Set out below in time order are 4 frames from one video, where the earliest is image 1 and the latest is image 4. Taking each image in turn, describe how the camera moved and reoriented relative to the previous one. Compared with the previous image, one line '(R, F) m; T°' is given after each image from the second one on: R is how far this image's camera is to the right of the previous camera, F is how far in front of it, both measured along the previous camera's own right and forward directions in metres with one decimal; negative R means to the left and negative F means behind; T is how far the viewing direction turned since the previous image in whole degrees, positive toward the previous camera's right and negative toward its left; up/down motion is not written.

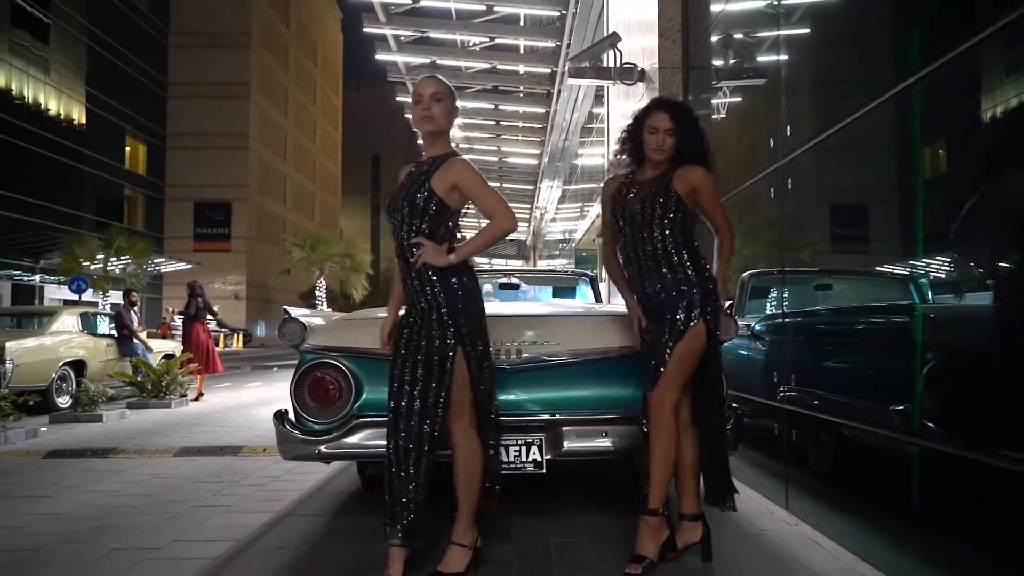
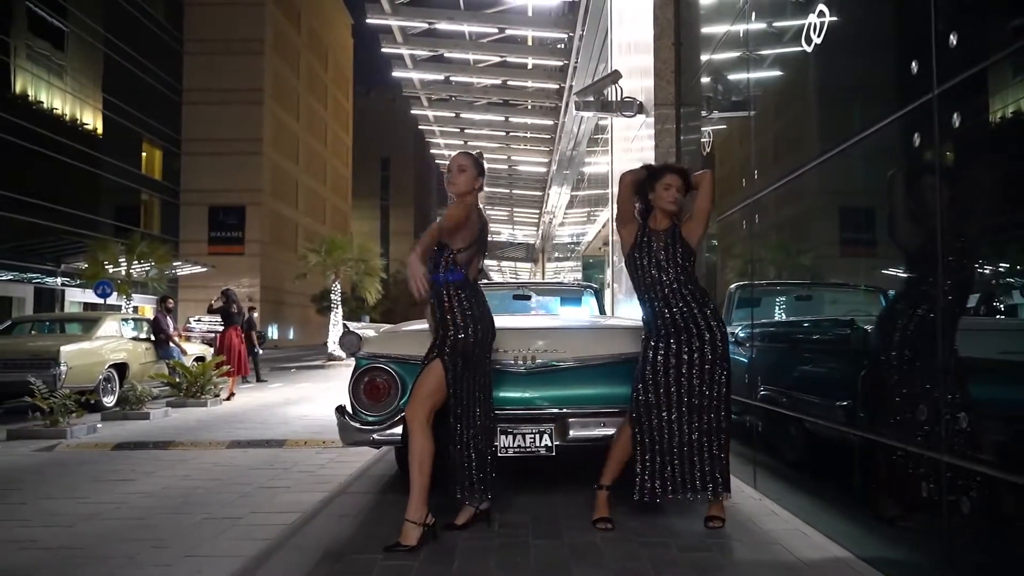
(0.0, -0.9) m; -1°
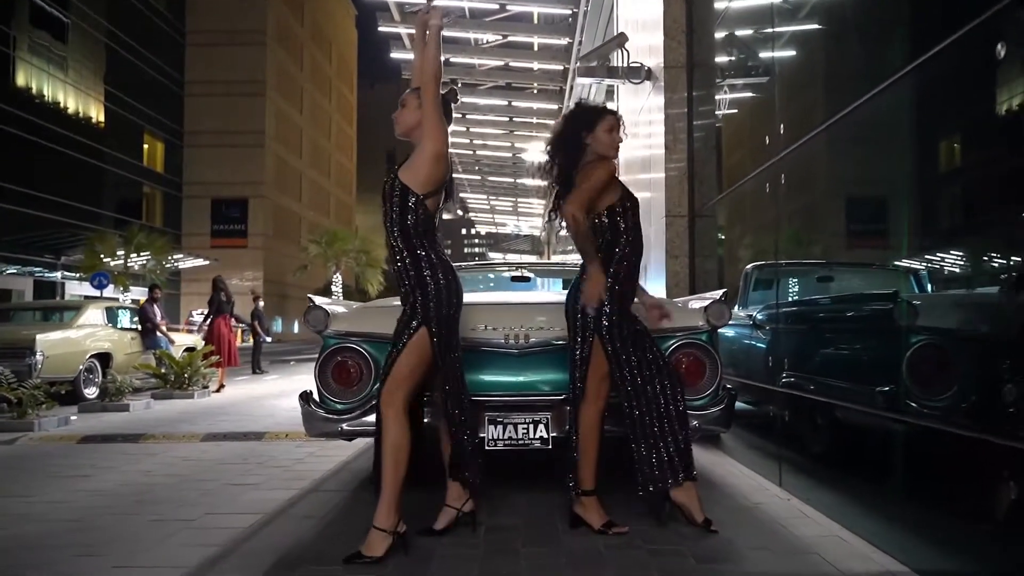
(+0.1, +0.6) m; 0°
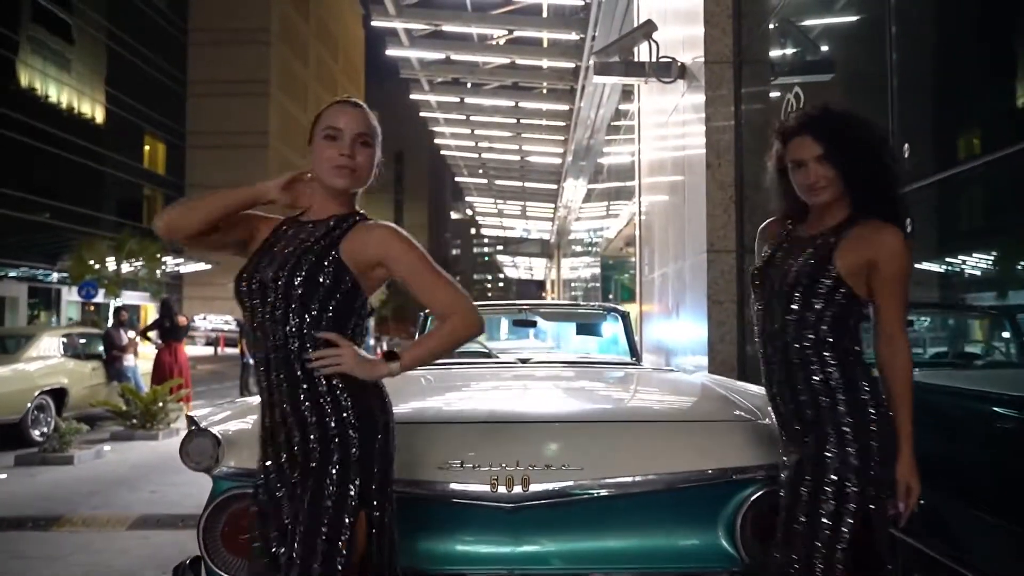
(+0.1, +1.4) m; -1°
